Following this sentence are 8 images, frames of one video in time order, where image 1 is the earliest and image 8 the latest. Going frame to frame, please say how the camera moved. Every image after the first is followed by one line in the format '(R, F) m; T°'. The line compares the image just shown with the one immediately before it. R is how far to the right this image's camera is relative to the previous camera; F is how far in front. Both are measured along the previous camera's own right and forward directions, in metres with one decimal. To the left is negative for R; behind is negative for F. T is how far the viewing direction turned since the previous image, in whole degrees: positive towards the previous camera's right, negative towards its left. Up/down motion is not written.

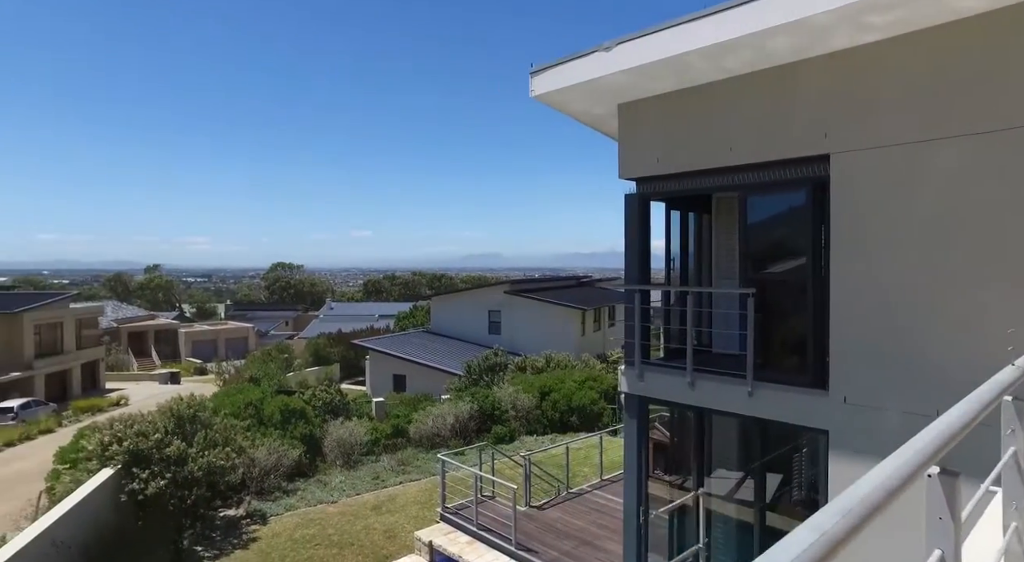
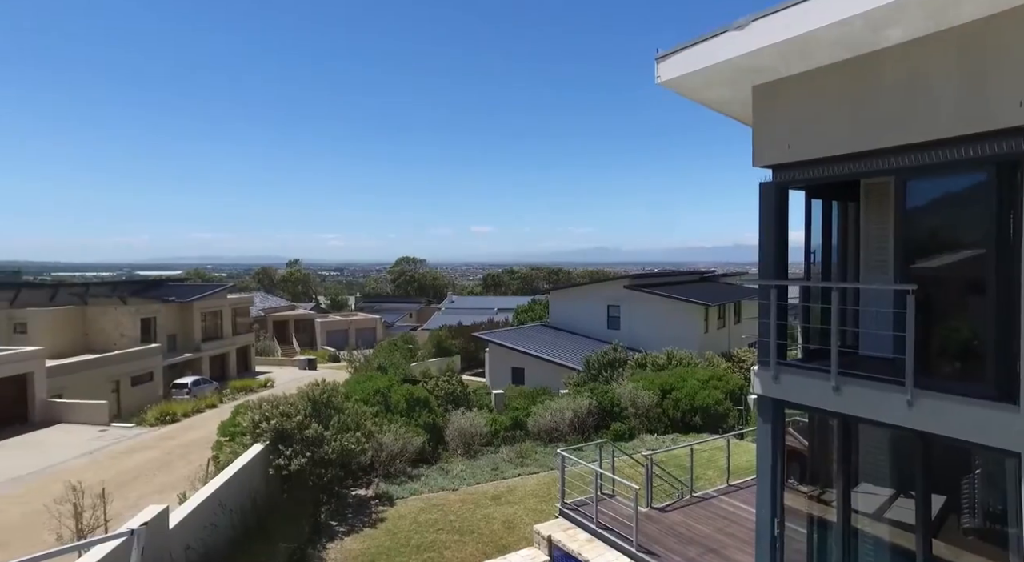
(0.0, +0.1) m; -11°
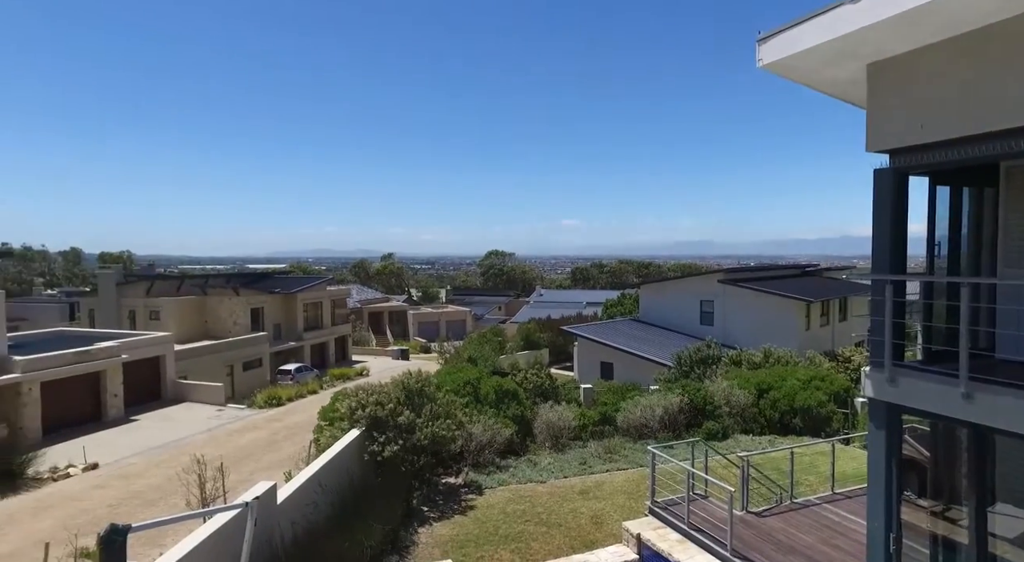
(0.0, +0.1) m; -8°
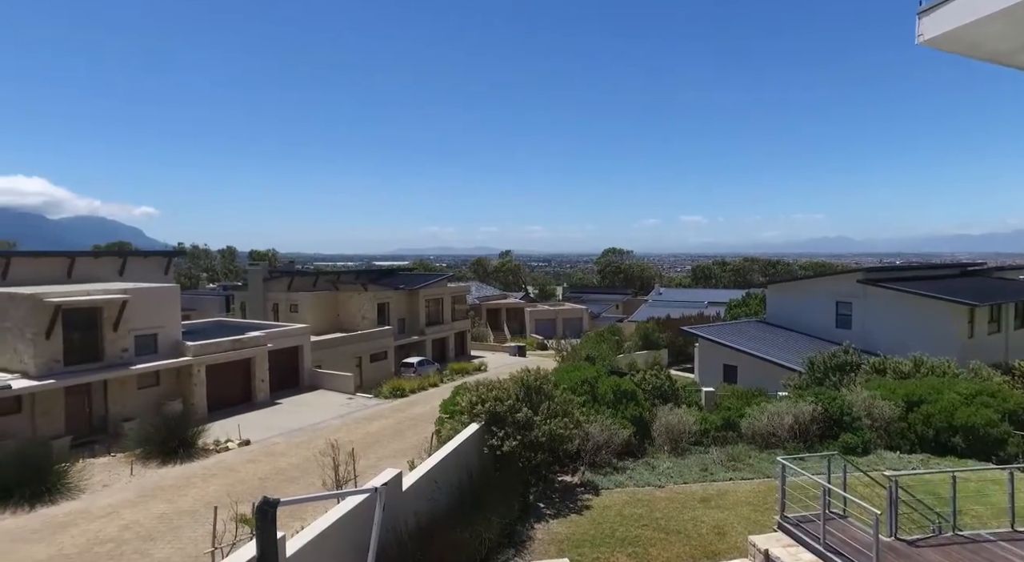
(0.0, +0.3) m; -10°
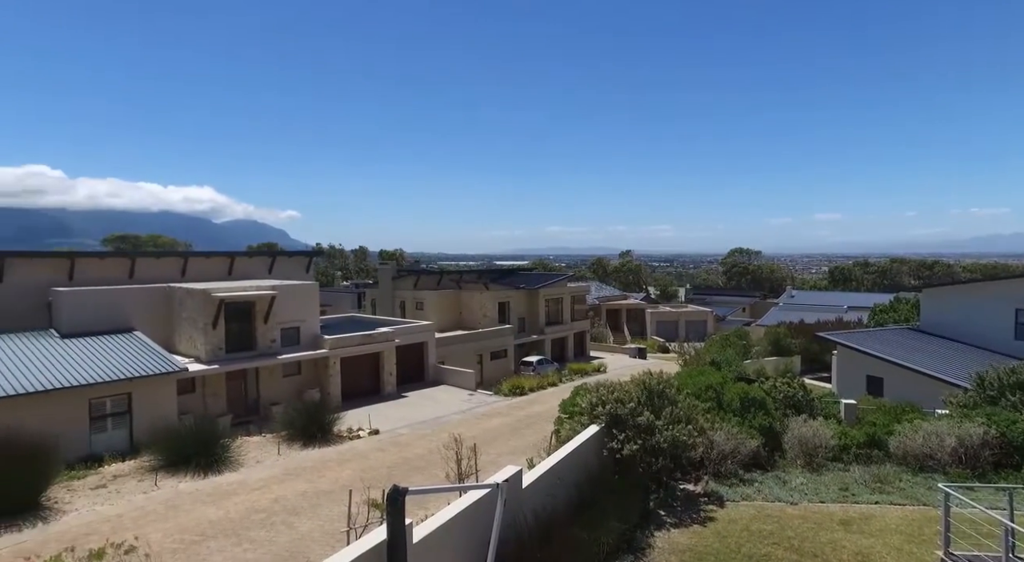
(-0.1, +0.8) m; -11°
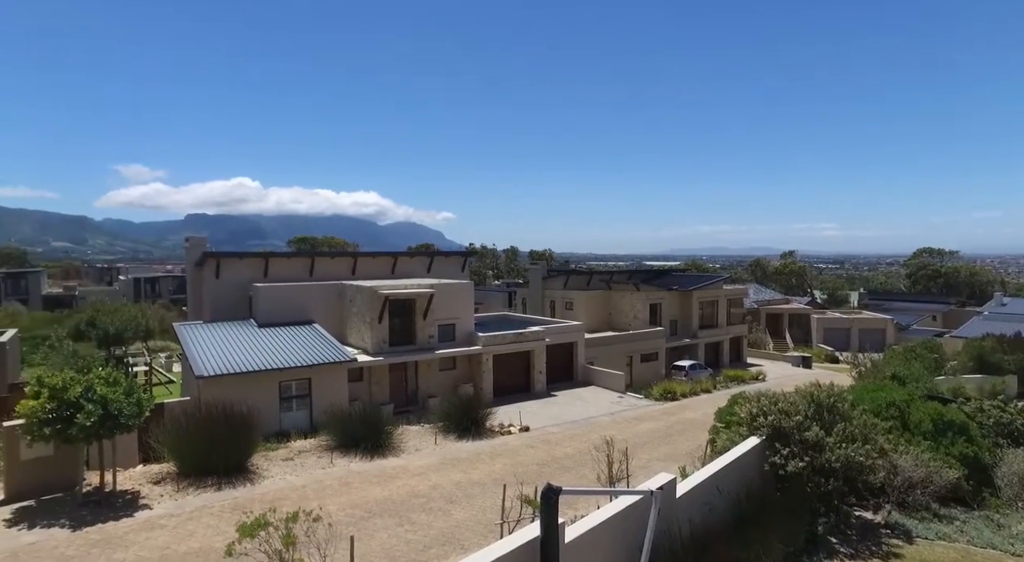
(-1.8, +0.4) m; -13°
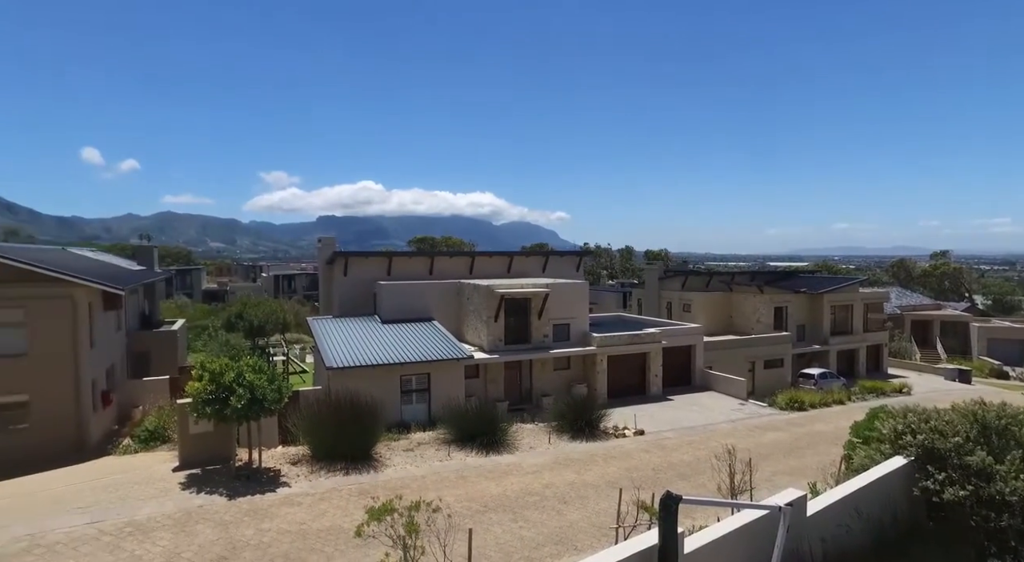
(-1.2, -0.2) m; -10°
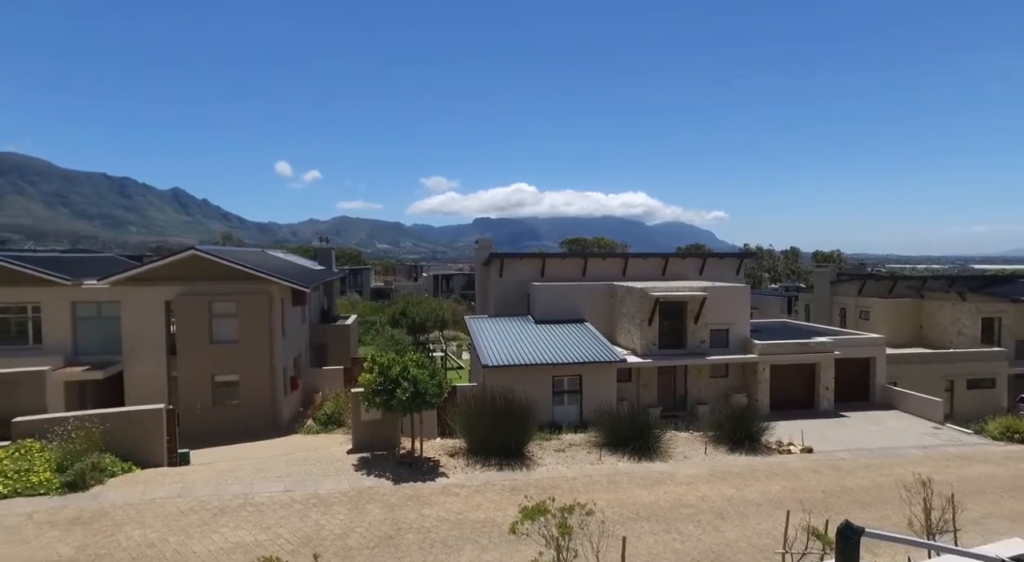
(-1.3, +1.1) m; -13°
